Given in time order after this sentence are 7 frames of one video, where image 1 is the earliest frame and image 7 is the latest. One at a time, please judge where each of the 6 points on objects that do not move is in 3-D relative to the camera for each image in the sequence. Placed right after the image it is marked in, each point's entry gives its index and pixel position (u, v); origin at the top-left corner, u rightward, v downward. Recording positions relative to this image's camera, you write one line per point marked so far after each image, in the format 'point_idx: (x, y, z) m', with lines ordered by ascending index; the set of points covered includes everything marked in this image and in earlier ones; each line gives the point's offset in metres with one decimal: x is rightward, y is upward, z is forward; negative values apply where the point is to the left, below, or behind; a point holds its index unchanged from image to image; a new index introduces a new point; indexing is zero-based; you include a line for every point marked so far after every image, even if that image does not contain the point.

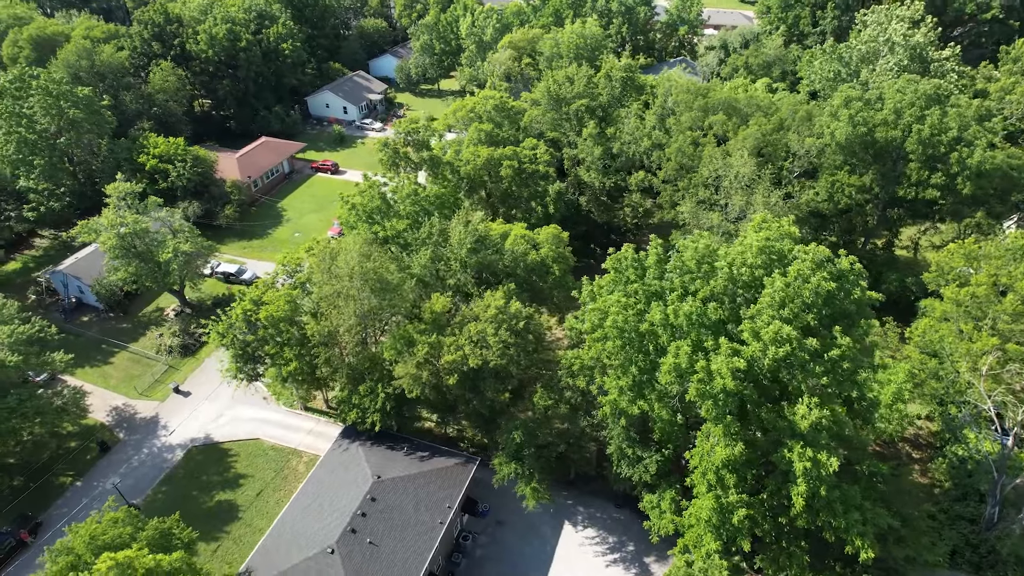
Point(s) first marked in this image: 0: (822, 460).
0: (+9.7, -5.4, +20.0) m
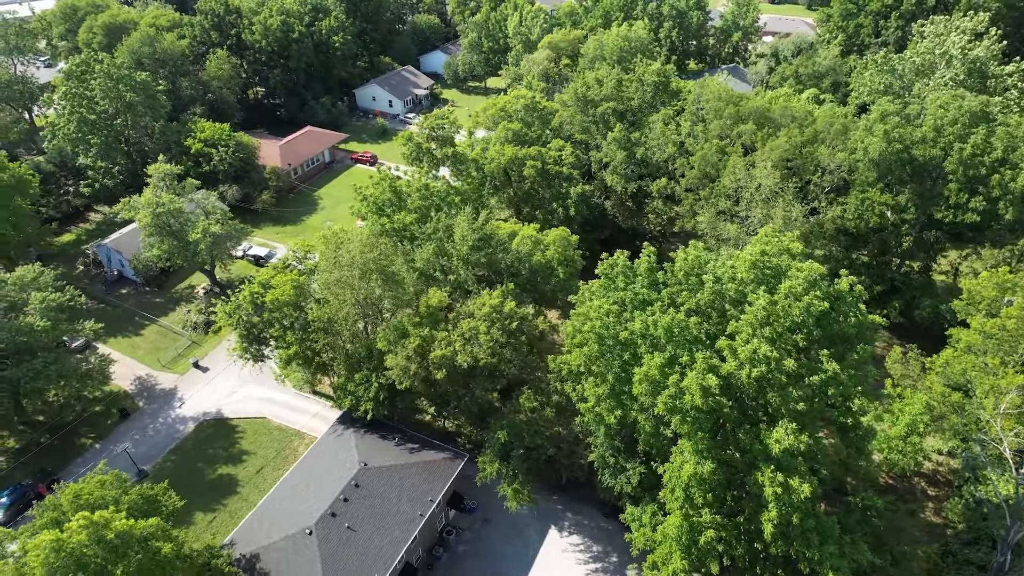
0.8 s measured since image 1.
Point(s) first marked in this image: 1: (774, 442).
0: (+8.4, -6.0, +19.2) m
1: (+8.0, -4.7, +19.5) m
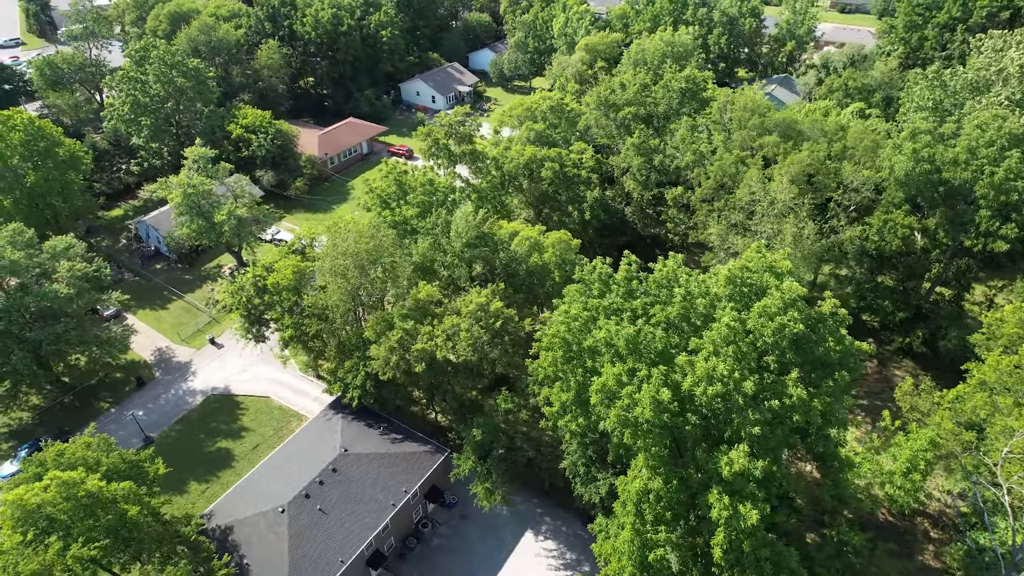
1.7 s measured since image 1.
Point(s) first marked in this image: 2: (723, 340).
0: (+6.7, -6.5, +18.5) m
1: (+6.3, -5.2, +18.9) m
2: (+6.5, -1.7, +19.8) m
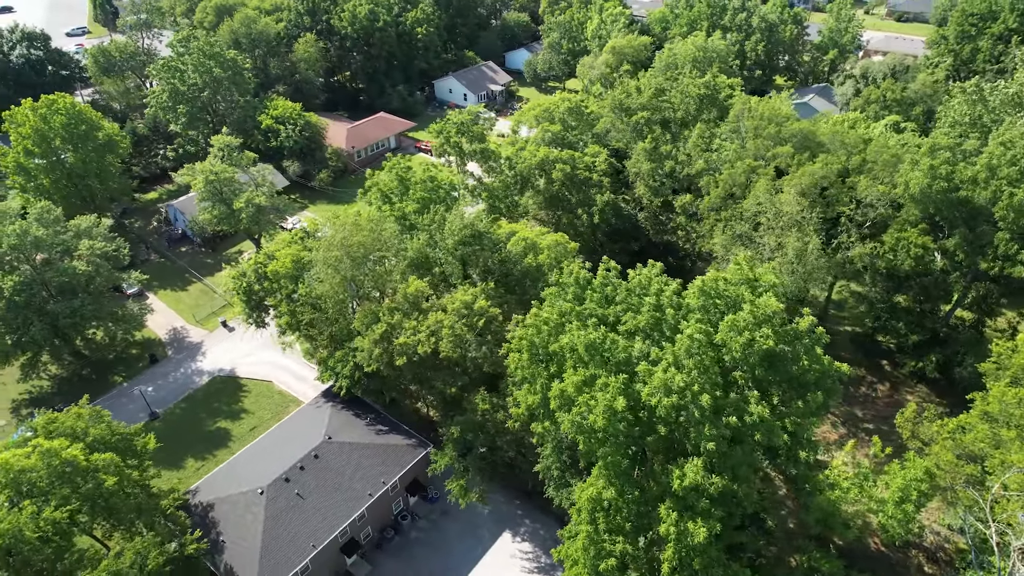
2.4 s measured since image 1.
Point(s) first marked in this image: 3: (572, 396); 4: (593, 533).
0: (+5.1, -6.8, +18.1) m
1: (+4.8, -5.5, +18.5) m
2: (+5.3, -2.0, +19.4) m
3: (+1.8, -3.4, +19.9) m
4: (+2.6, -7.6, +19.9) m
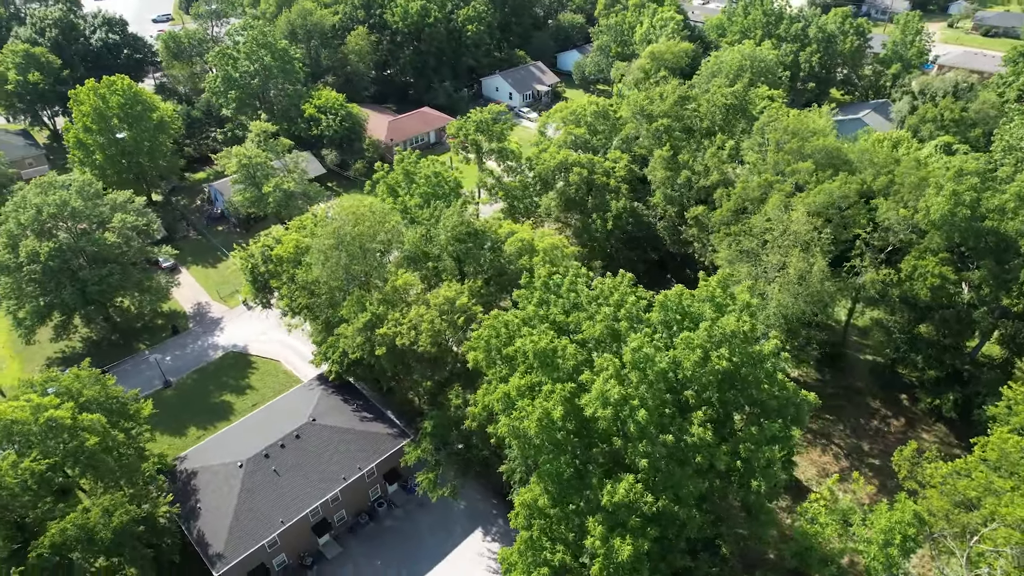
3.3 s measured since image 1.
0: (+2.9, -7.2, +17.8) m
1: (+2.8, -5.8, +18.2) m
2: (+3.6, -2.3, +19.0) m
3: (+0.1, -3.5, +19.9) m
4: (+0.5, -7.8, +19.8) m
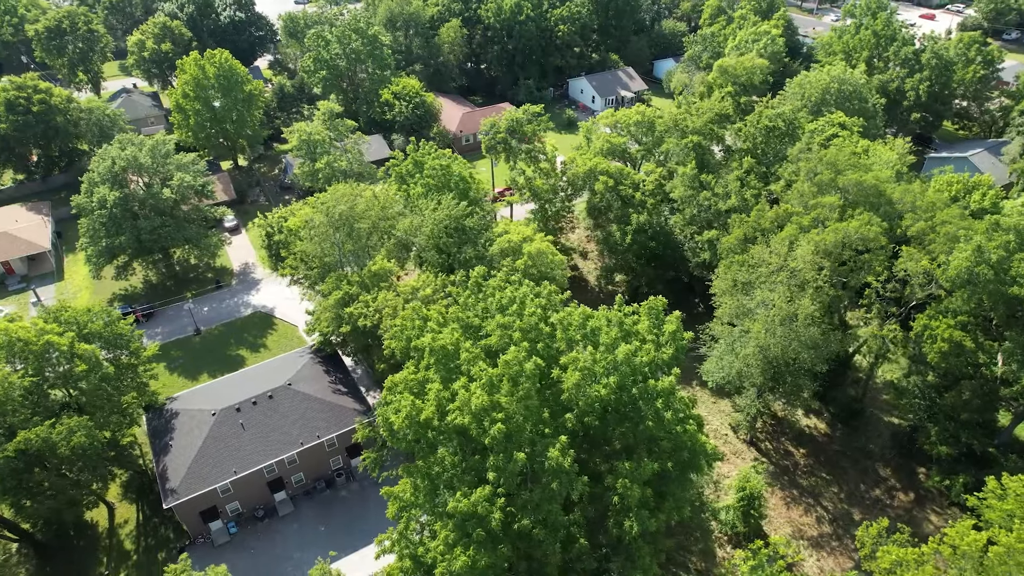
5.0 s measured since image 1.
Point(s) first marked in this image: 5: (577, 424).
0: (-1.6, -7.3, +17.6) m
1: (-1.4, -6.0, +18.1) m
2: (0.0, -2.7, +18.7) m
3: (-3.4, -3.3, +20.2) m
4: (-3.6, -7.6, +20.1) m
5: (+1.9, -4.0, +18.7) m
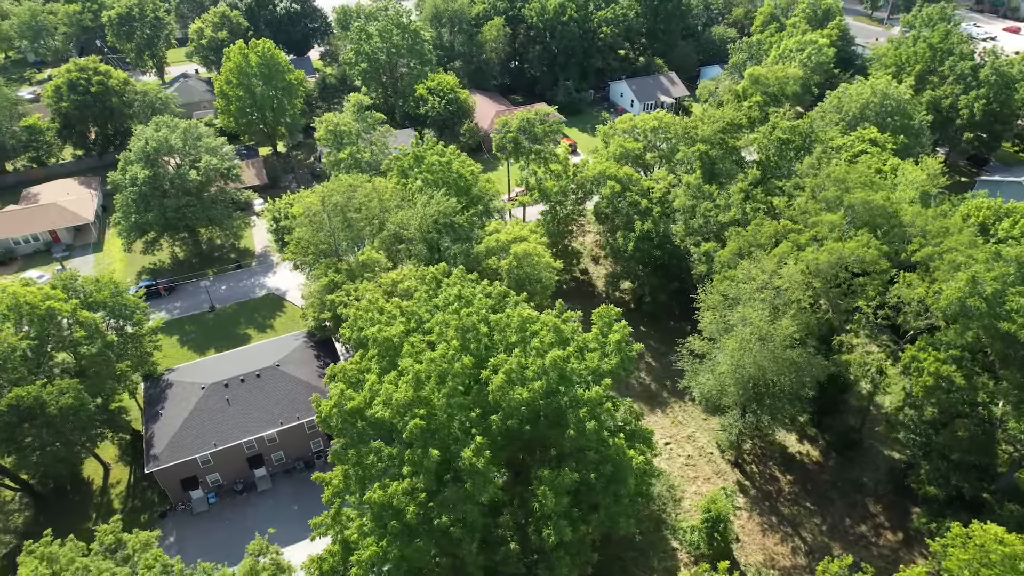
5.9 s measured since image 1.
0: (-4.1, -7.1, +17.9) m
1: (-3.8, -5.8, +18.3) m
2: (-2.1, -2.6, +18.8) m
3: (-5.4, -3.0, +20.6) m
4: (-5.9, -7.3, +20.5) m
5: (-0.3, -4.0, +18.6) m
